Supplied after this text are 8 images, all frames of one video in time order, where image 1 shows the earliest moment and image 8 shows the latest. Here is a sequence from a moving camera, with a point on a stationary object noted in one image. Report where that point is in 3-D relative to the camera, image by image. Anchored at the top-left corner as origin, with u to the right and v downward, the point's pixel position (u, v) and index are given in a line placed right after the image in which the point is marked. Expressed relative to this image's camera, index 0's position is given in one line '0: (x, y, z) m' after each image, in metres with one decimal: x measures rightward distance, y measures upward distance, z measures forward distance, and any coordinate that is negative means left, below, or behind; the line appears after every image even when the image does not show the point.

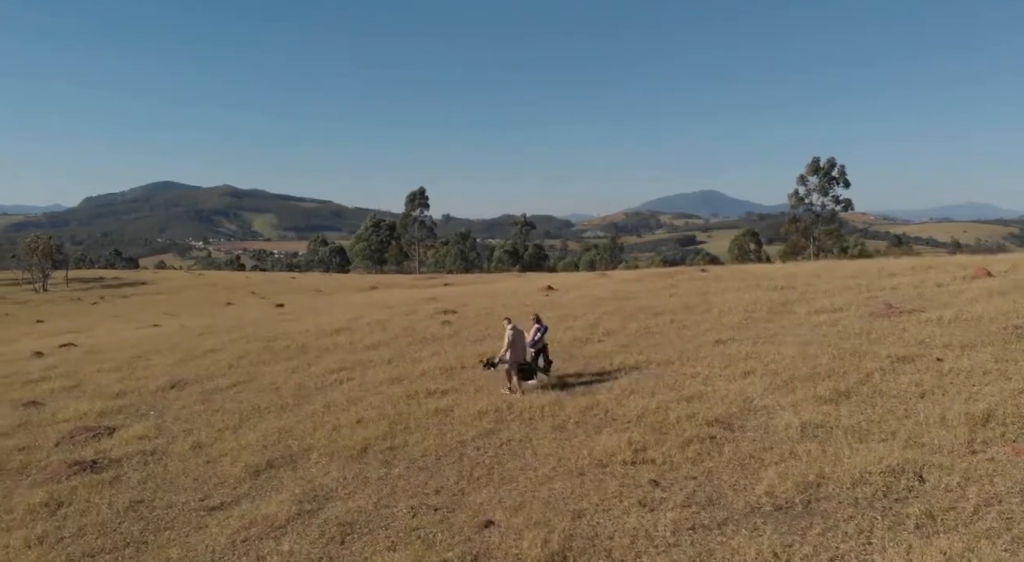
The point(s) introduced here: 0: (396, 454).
0: (-2.3, -3.5, +16.1) m
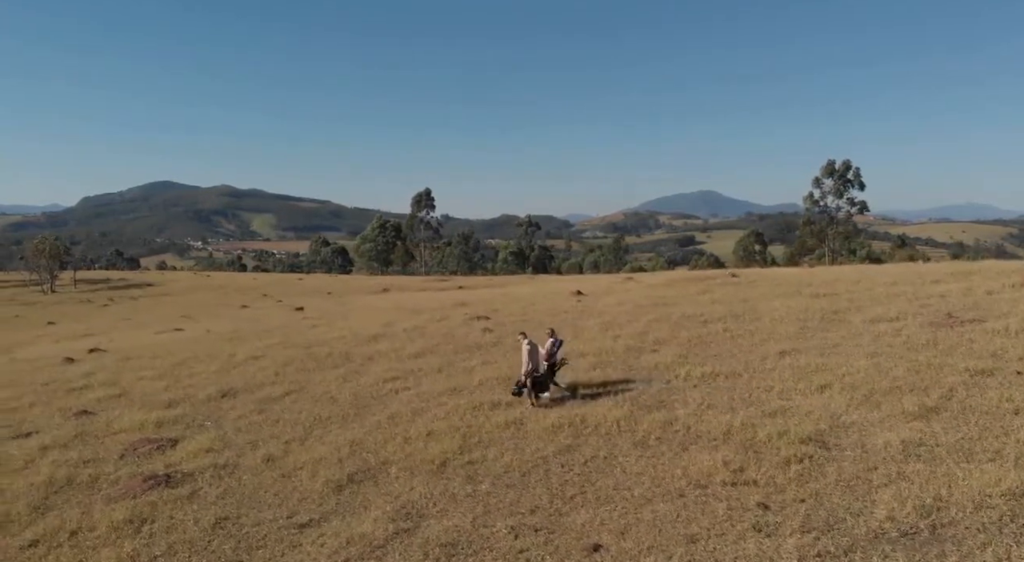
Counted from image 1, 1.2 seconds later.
0: (-0.6, -3.8, +15.8) m
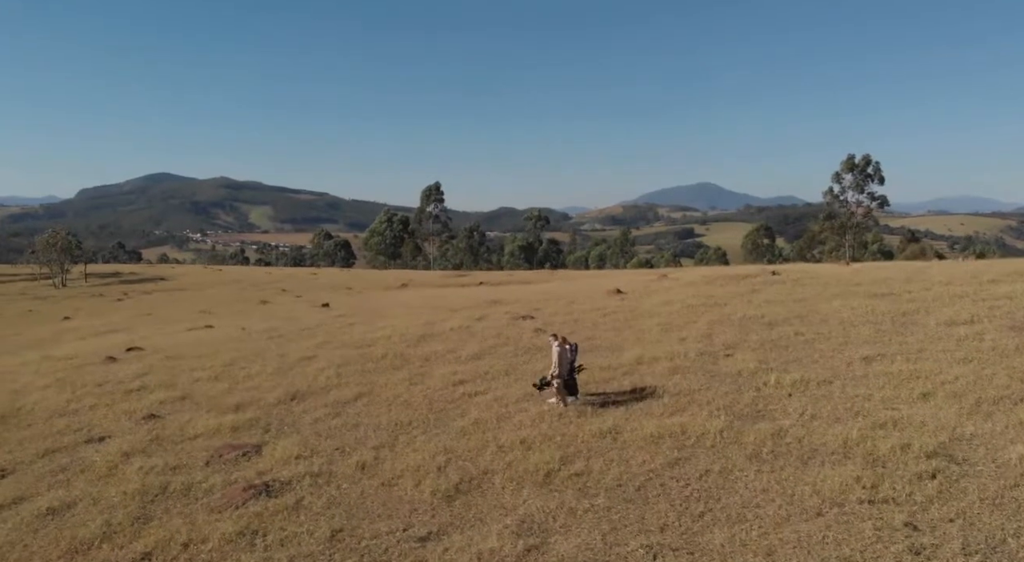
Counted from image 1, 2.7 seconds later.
0: (+1.6, -3.9, +15.4) m
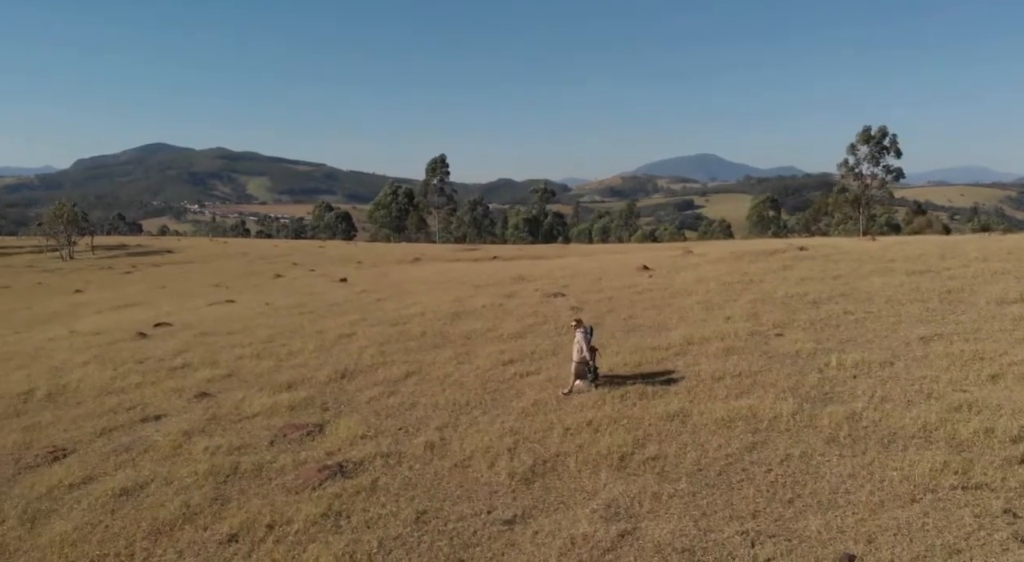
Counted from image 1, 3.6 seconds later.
0: (+3.1, -3.6, +15.4) m
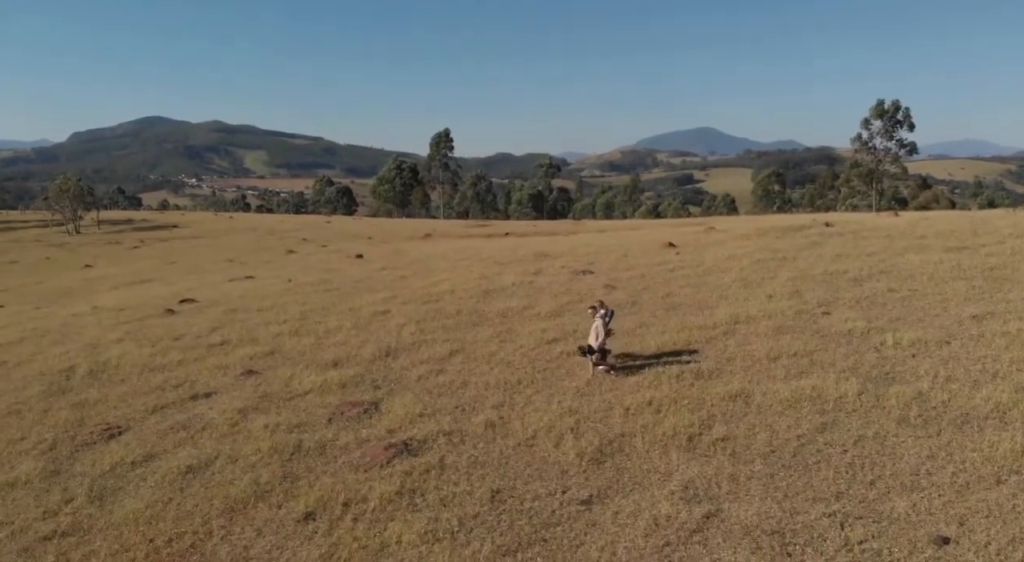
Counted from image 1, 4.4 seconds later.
0: (+4.5, -3.2, +15.4) m
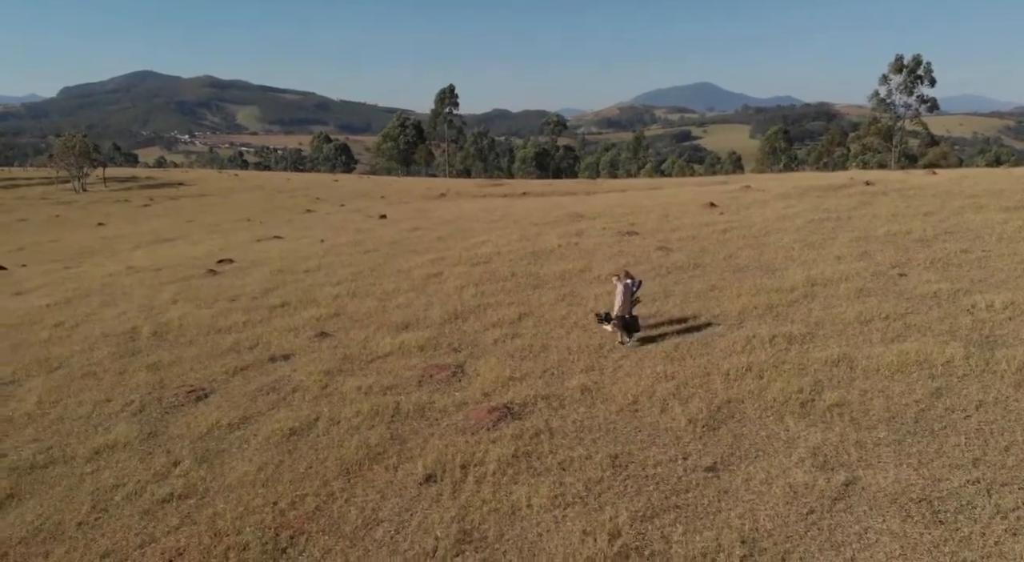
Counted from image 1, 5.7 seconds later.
0: (+6.7, -2.5, +15.3) m
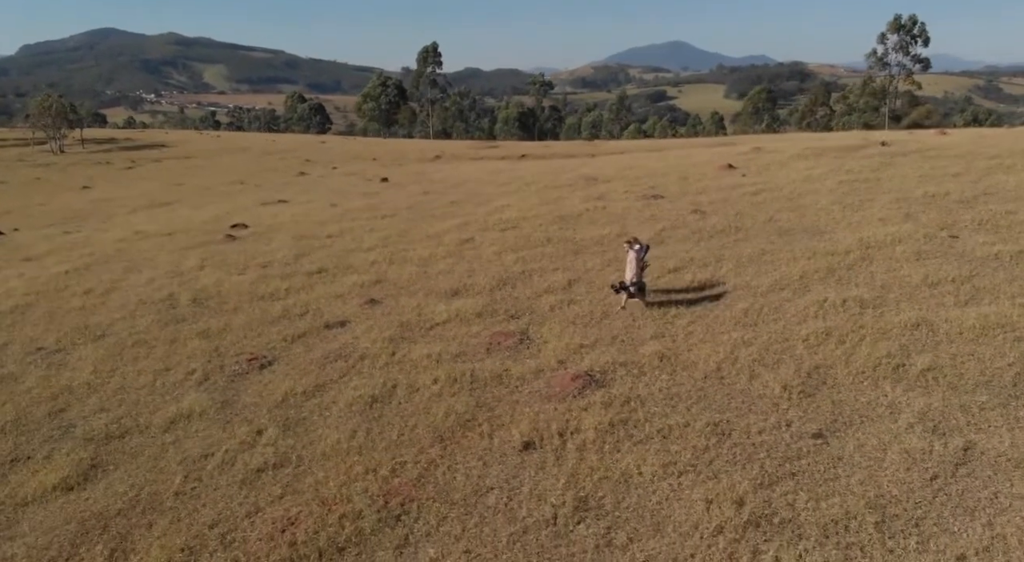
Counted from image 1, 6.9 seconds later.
0: (+8.6, -1.8, +15.3) m
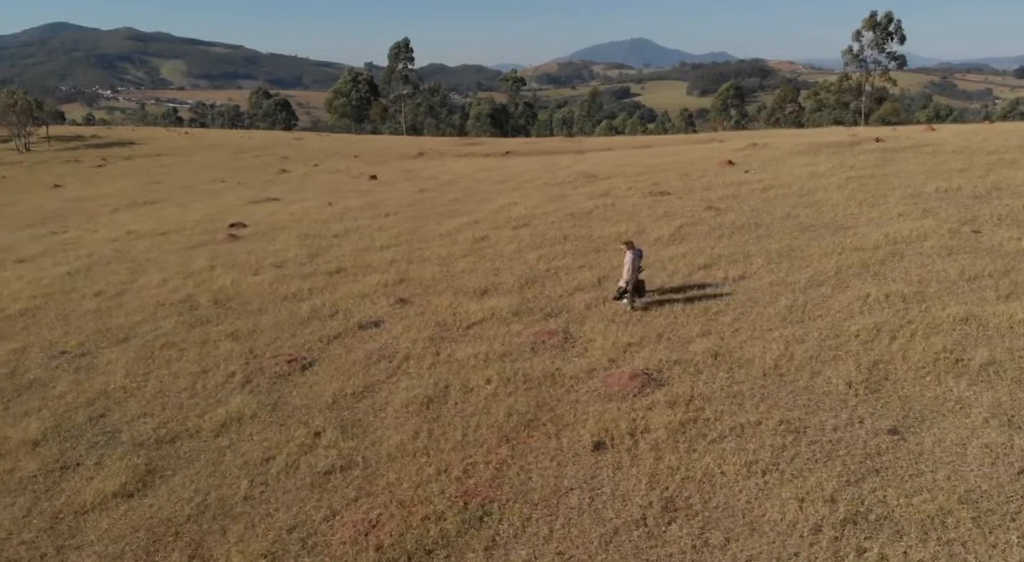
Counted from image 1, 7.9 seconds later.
0: (+10.0, -1.8, +15.6) m
